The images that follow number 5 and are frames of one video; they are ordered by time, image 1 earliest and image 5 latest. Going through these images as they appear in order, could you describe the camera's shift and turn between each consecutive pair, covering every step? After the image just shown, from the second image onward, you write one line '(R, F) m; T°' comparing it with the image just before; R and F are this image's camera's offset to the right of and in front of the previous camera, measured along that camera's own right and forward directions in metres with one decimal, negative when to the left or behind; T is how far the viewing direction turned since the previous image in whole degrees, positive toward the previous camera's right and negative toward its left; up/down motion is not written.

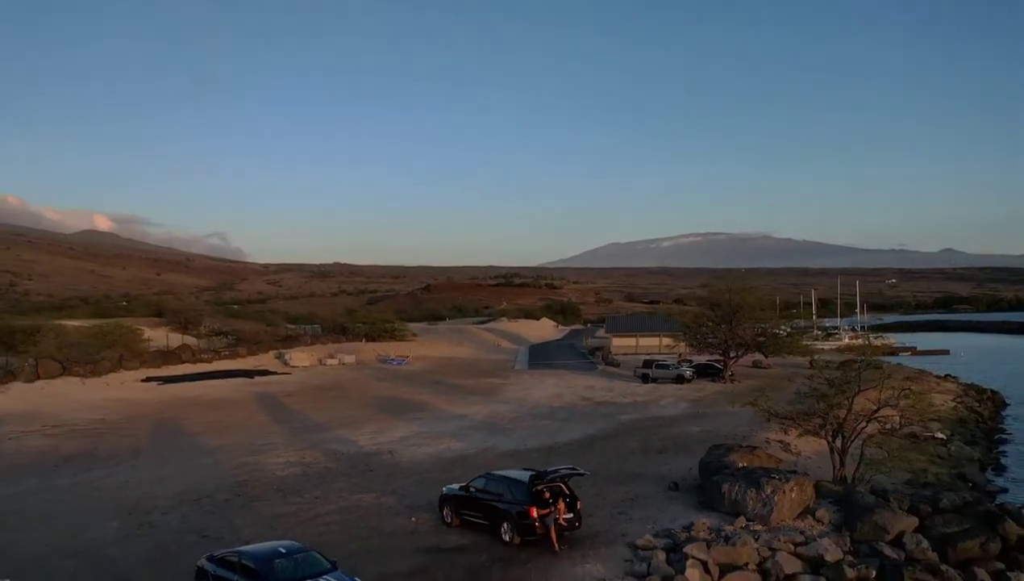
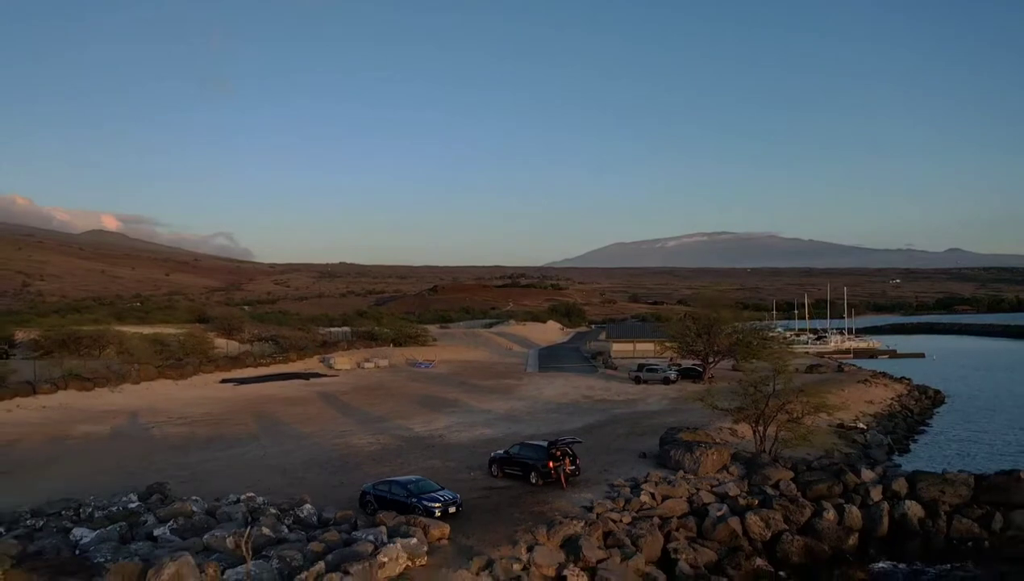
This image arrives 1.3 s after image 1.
(-0.4, -5.8) m; 0°
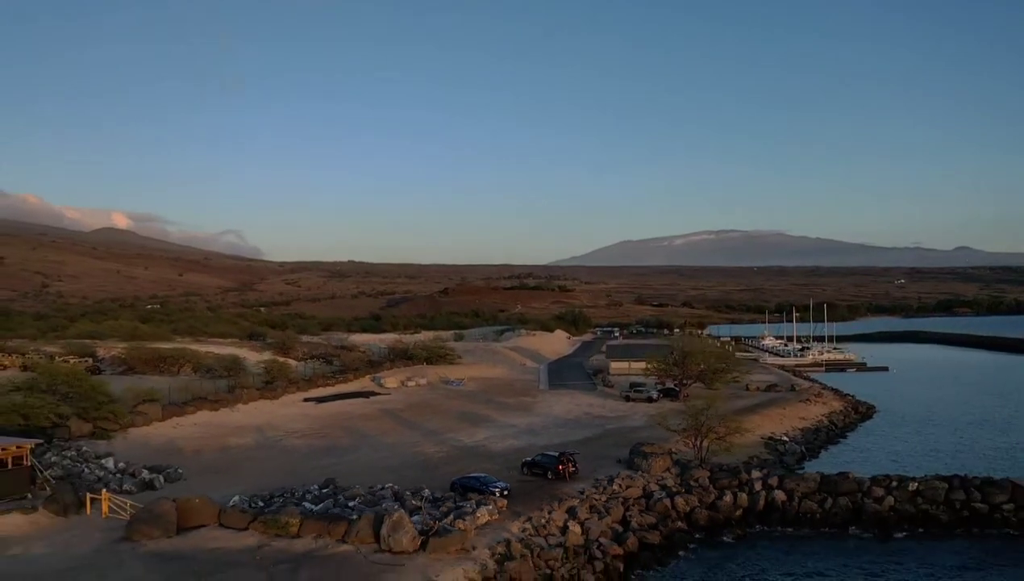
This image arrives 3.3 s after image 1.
(-0.5, -9.8) m; -1°
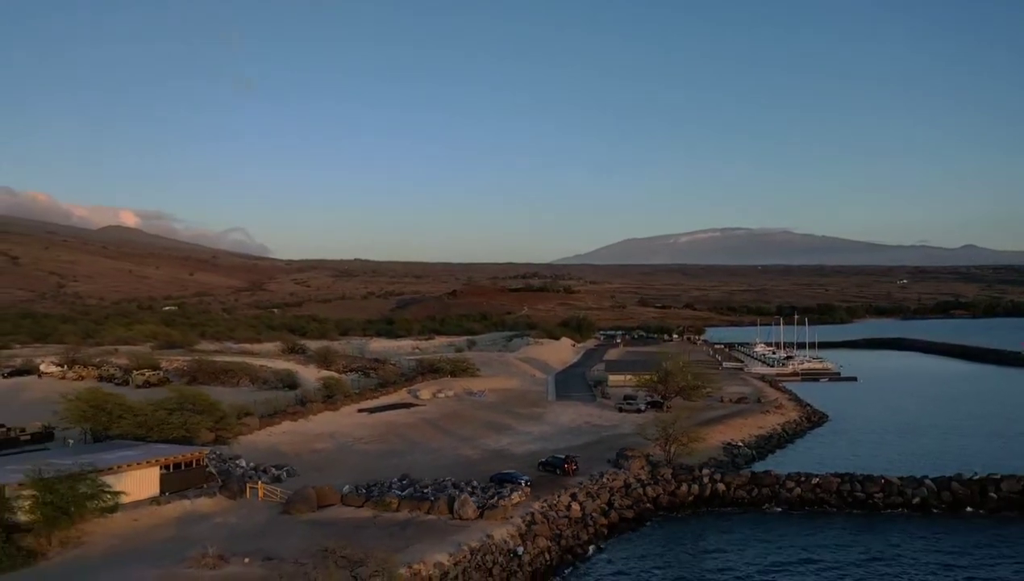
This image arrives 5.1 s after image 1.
(-0.6, -10.2) m; 0°
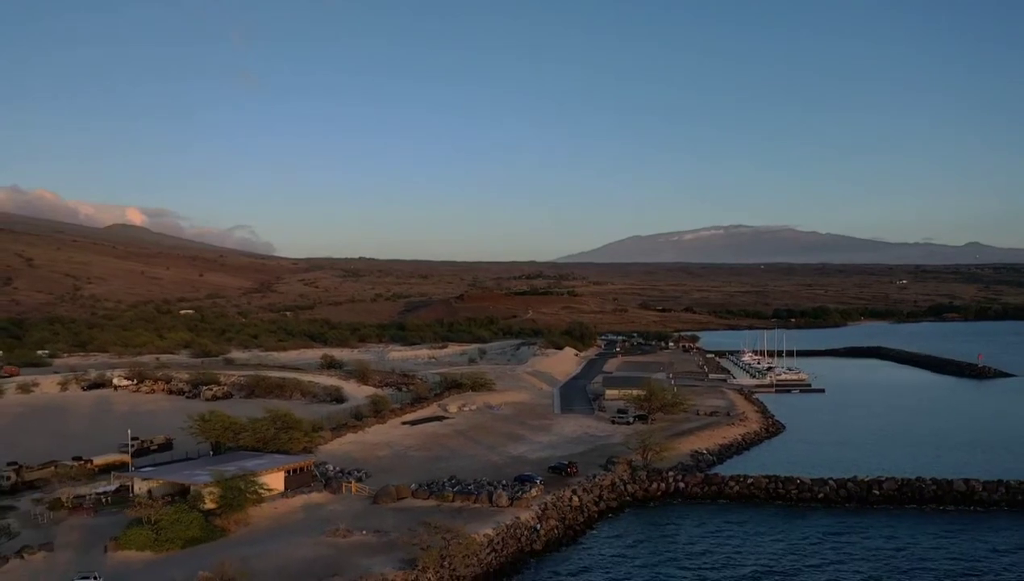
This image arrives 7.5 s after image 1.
(-0.8, -13.0) m; 0°
